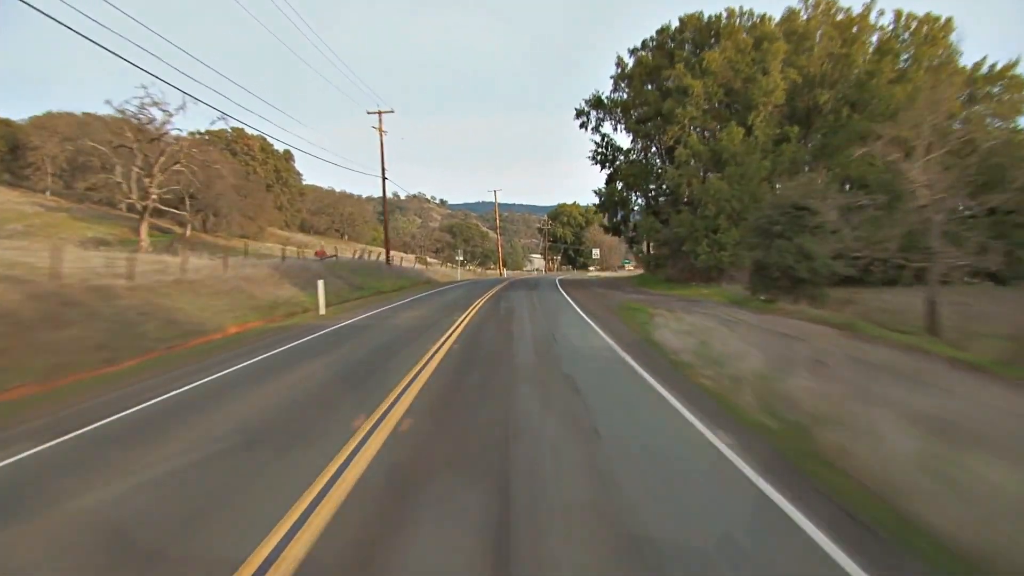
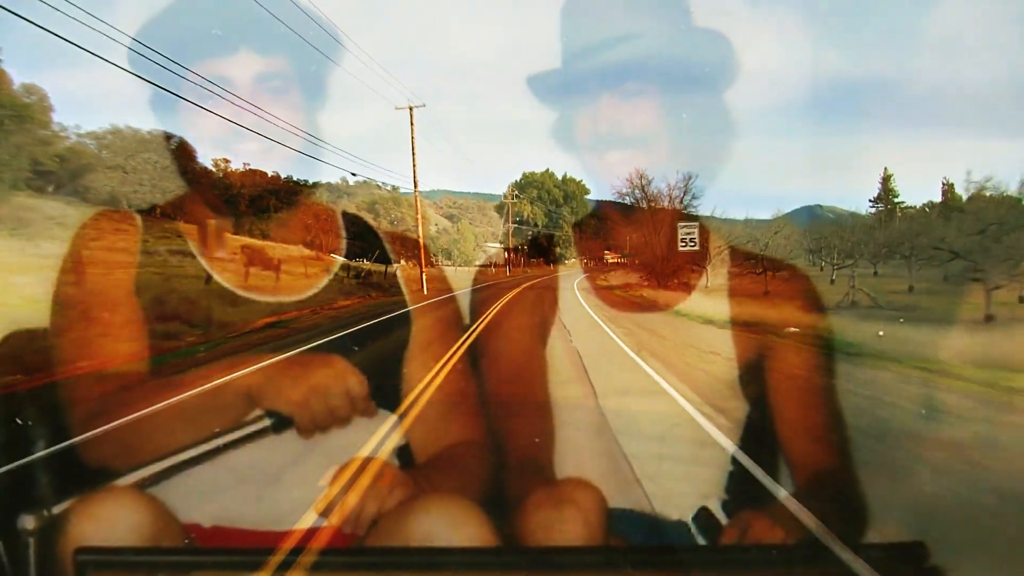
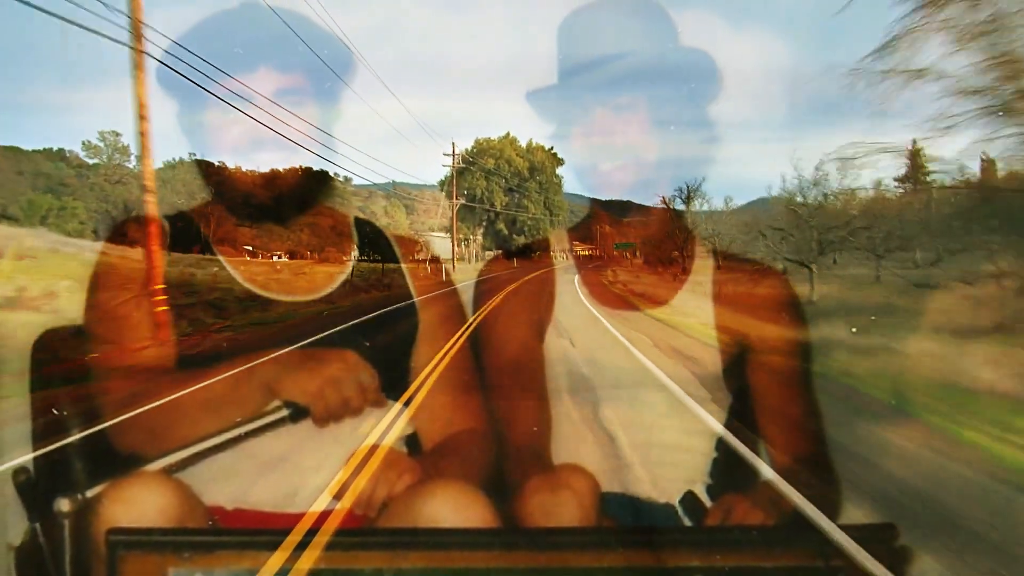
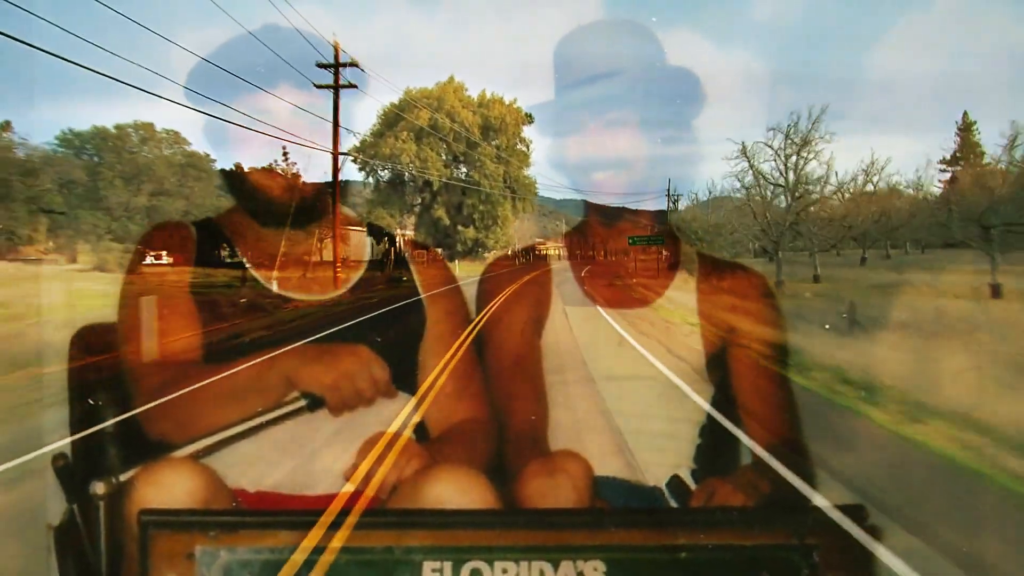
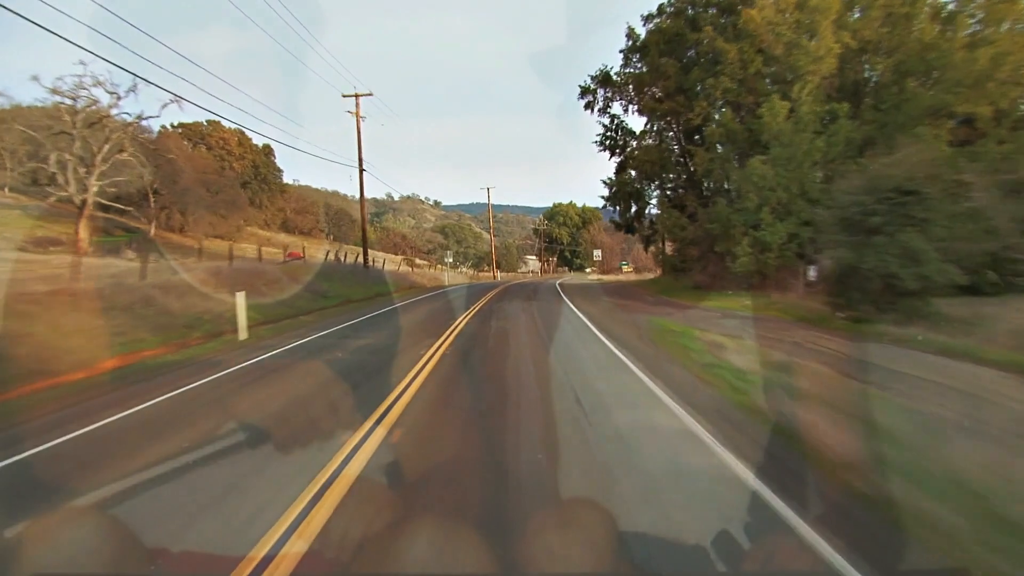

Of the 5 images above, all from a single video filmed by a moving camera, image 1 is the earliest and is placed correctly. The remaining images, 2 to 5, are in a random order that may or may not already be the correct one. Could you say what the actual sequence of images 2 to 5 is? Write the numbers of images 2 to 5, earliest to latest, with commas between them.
5, 2, 3, 4
